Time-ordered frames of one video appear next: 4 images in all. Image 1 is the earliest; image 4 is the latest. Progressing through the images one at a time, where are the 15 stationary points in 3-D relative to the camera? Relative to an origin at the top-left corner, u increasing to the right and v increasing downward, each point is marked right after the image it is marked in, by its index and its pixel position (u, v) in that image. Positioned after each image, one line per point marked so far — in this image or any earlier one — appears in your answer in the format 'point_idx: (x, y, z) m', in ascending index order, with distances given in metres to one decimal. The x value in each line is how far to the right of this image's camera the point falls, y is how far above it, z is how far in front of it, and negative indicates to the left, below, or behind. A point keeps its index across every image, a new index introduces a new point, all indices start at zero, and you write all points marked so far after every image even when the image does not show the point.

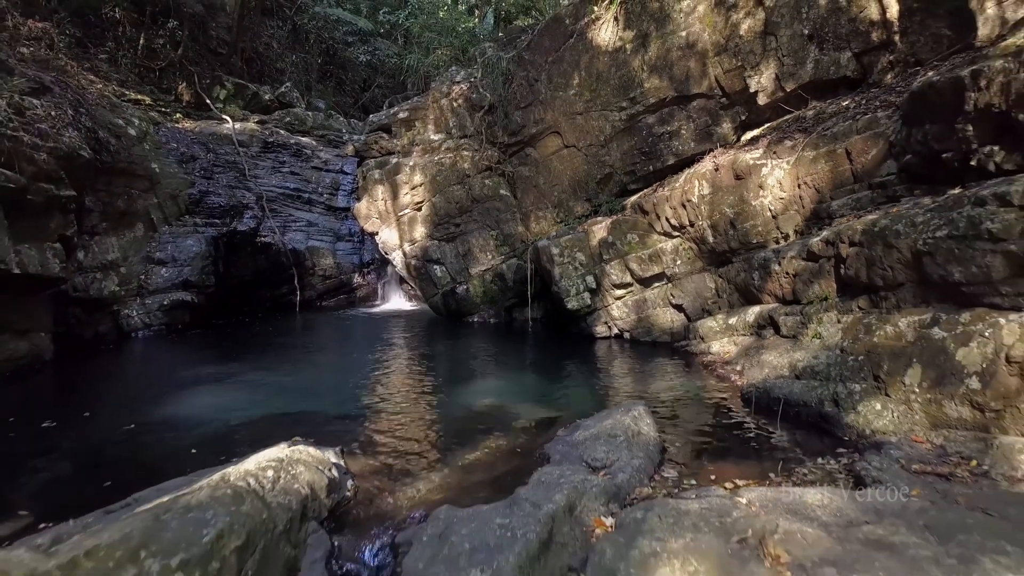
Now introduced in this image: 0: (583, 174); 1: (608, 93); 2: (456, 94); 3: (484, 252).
0: (+1.0, +1.7, +11.8) m
1: (+1.3, +2.8, +11.1) m
2: (-0.9, +3.4, +13.7) m
3: (-0.4, +0.7, +12.7) m
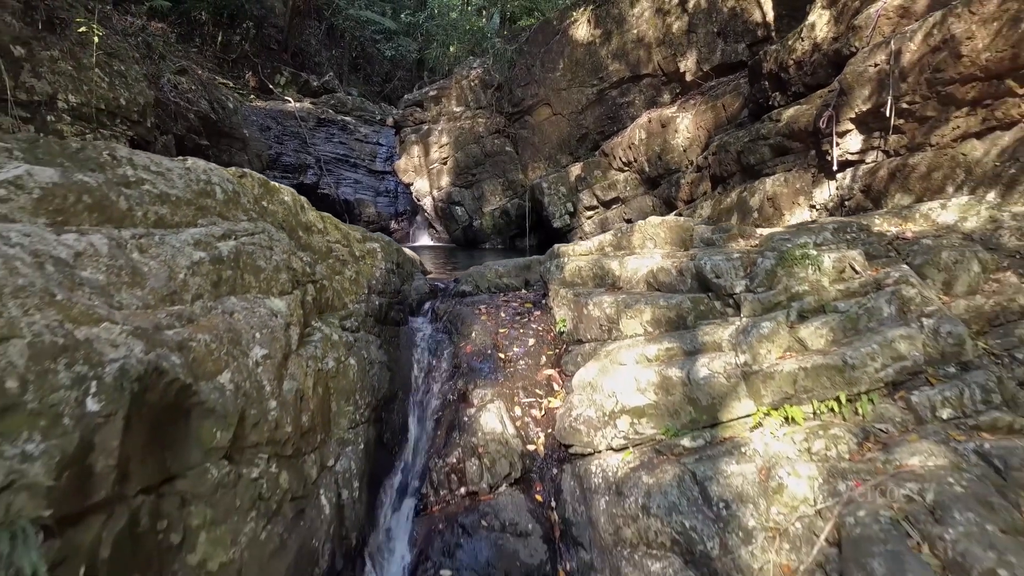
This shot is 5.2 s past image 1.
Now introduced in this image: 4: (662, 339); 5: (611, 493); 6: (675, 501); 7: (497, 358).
0: (+1.1, +3.0, +15.6) m
1: (+1.4, +4.0, +14.9) m
2: (-0.9, +4.7, +17.5) m
3: (-0.4, +1.9, +16.5) m
4: (+0.9, -0.3, +4.5) m
5: (+0.5, -1.0, +3.9) m
6: (+0.7, -1.0, +3.6) m
7: (-0.1, -0.5, +5.3) m
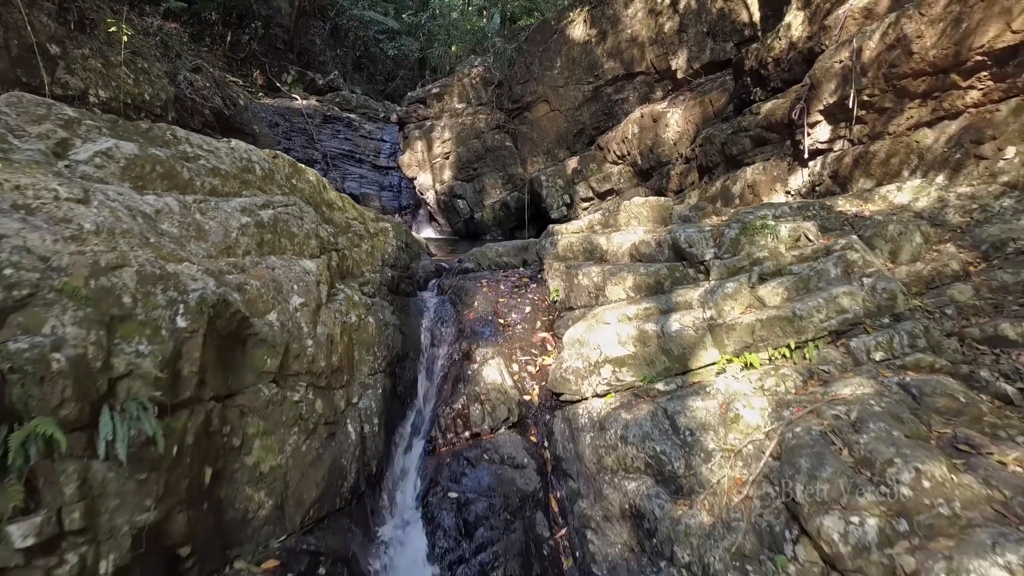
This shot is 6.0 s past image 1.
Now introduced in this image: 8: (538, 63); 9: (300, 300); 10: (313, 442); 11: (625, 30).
0: (+1.1, +3.2, +16.2) m
1: (+1.3, +4.2, +15.5) m
2: (-0.9, +4.9, +18.2) m
3: (-0.4, +2.2, +17.2) m
4: (+0.8, -0.1, +5.1) m
5: (+0.5, -0.8, +4.5) m
6: (+0.7, -0.8, +4.2) m
7: (-0.1, -0.3, +5.9) m
8: (+0.5, +4.7, +16.5) m
9: (-1.0, -0.1, +3.9) m
10: (-0.9, -0.7, +3.7) m
11: (+2.1, +4.7, +14.4) m
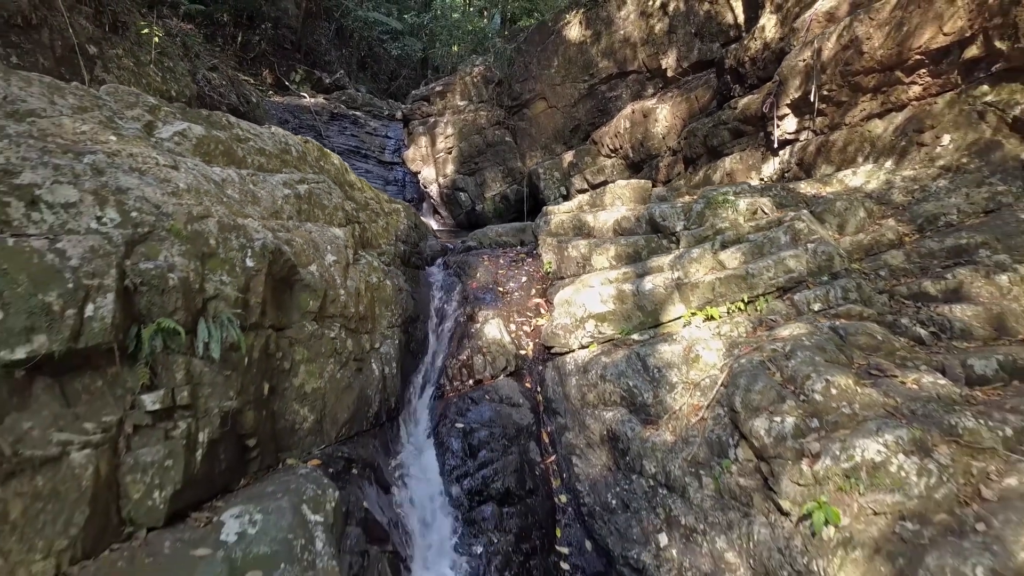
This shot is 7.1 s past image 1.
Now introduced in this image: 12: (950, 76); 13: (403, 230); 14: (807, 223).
0: (+1.1, +3.4, +17.0) m
1: (+1.3, +4.5, +16.3) m
2: (-0.9, +5.1, +19.0) m
3: (-0.4, +2.4, +18.0) m
4: (+0.8, +0.2, +5.9) m
5: (+0.5, -0.6, +5.3) m
6: (+0.7, -0.5, +5.0) m
7: (-0.1, 0.0, +6.7) m
8: (+0.5, +4.9, +17.3) m
9: (-1.1, +0.2, +4.7) m
10: (-1.0, -0.5, +4.5) m
11: (+2.1, +4.9, +15.2) m
12: (+3.4, +1.6, +6.1) m
13: (-1.0, +0.5, +7.2) m
14: (+2.0, +0.4, +5.4) m
